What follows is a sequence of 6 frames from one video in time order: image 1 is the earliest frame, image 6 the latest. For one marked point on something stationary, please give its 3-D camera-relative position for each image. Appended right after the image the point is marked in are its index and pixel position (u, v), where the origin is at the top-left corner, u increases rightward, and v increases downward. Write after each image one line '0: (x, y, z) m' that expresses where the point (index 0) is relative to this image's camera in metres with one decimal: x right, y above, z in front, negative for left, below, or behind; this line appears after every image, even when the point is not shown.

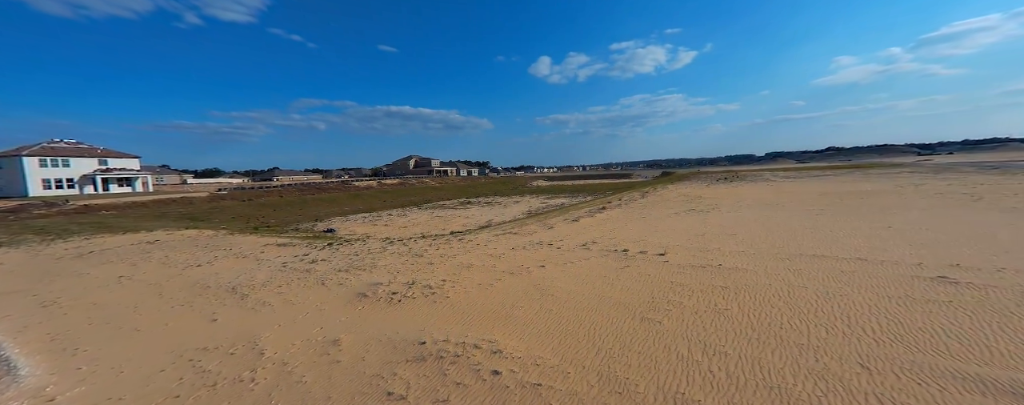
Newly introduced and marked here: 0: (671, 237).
0: (+5.0, -1.1, +12.1) m
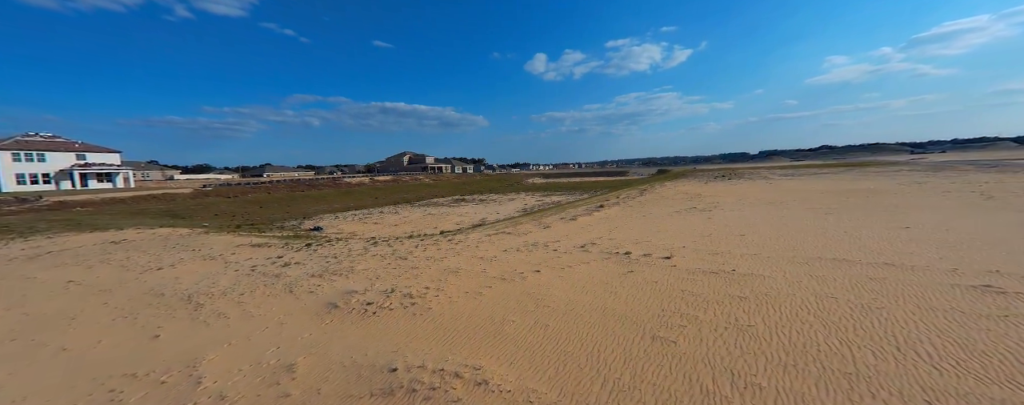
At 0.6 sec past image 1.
0: (+4.8, -1.1, +11.3) m
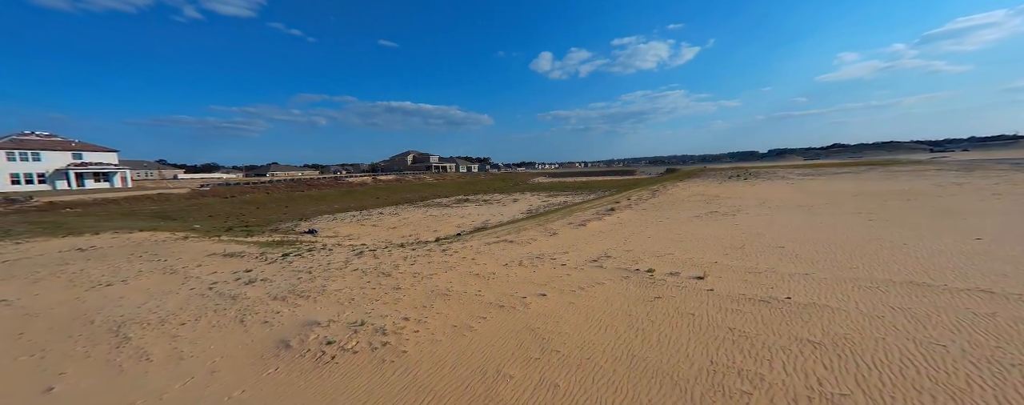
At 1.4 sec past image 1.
0: (+4.9, -1.2, +9.7) m
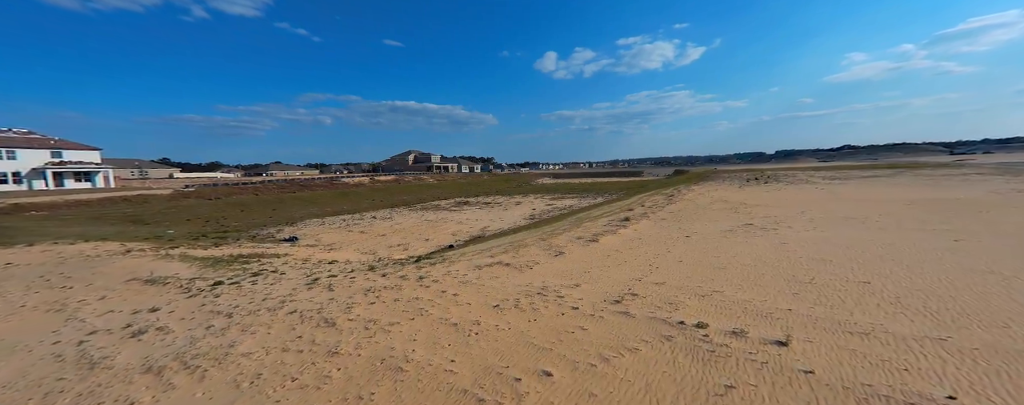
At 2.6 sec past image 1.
0: (+4.7, -1.6, +7.2) m
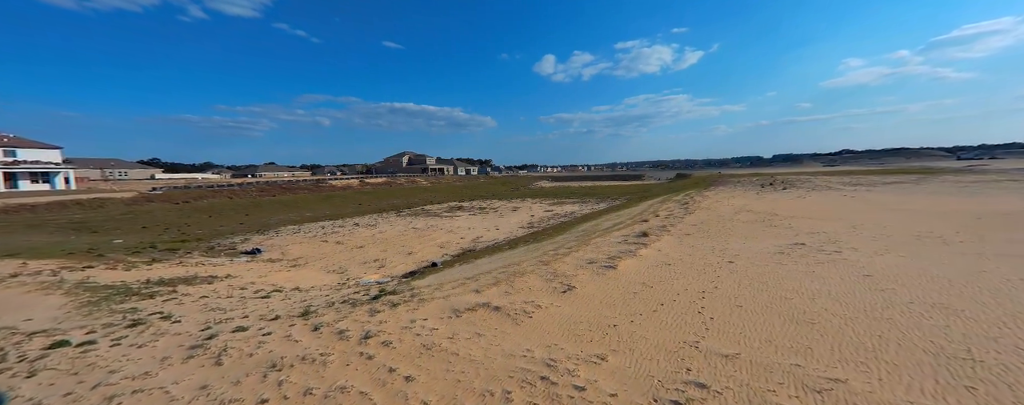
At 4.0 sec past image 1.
0: (+4.6, -2.0, +4.4) m
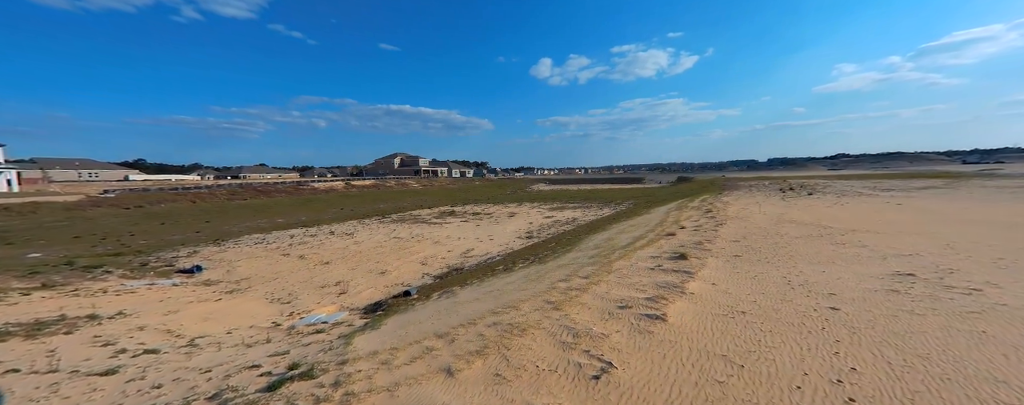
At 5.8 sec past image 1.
0: (+4.5, -2.2, +1.1) m
